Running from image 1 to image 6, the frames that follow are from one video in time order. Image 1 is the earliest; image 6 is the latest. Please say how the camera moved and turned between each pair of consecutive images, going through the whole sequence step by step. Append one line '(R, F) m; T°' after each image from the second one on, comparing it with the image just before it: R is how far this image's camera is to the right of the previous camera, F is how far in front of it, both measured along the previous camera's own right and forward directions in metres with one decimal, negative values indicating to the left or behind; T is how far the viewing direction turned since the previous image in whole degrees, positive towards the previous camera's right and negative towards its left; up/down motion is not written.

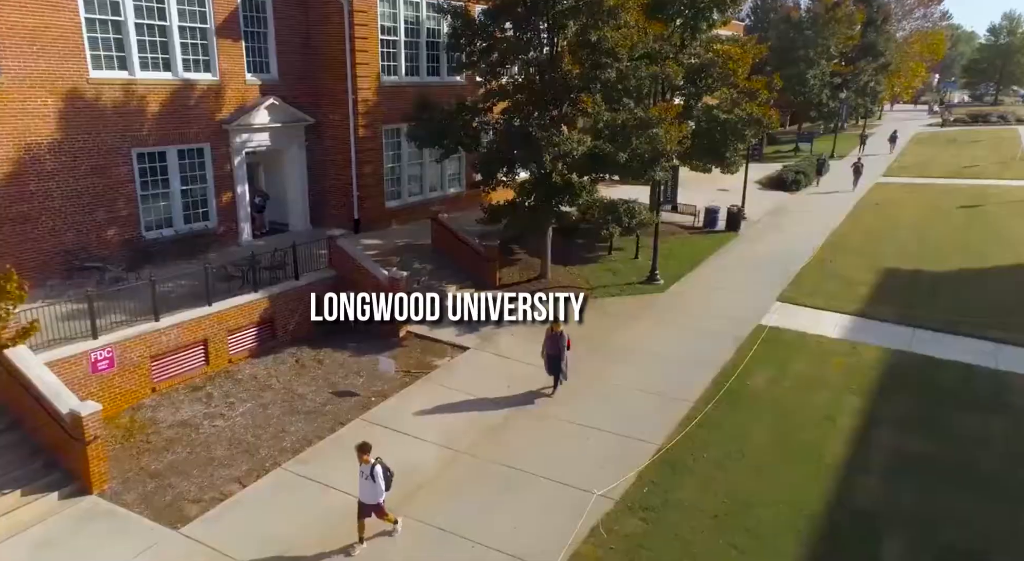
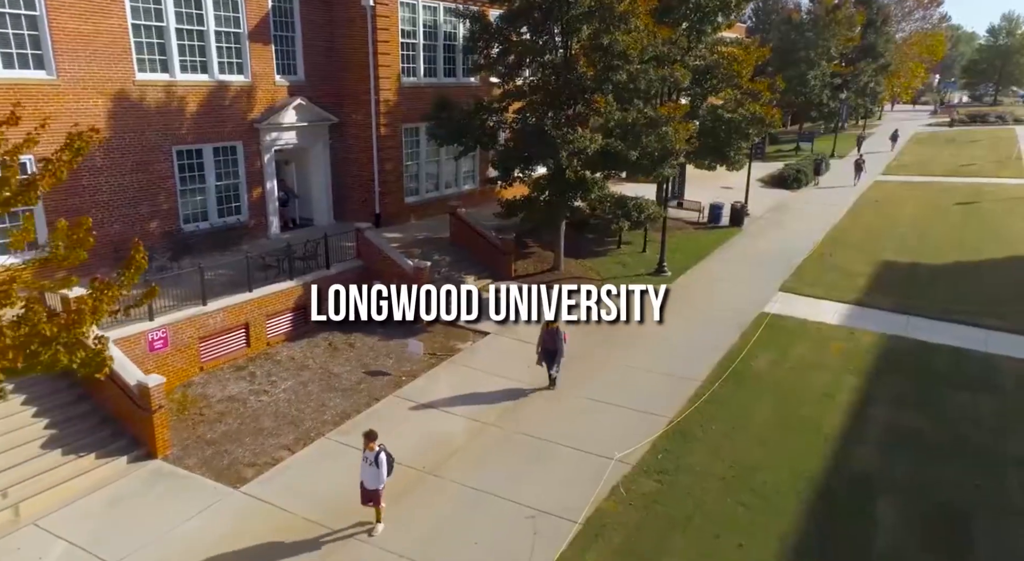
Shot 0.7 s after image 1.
(-0.4, -1.0) m; 0°
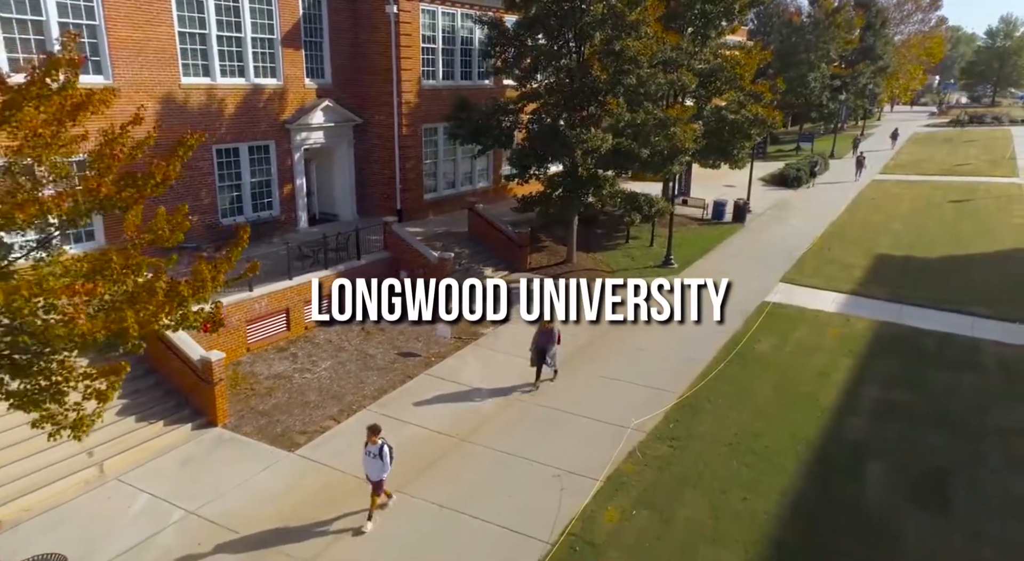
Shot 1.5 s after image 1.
(-0.4, -1.1) m; 0°
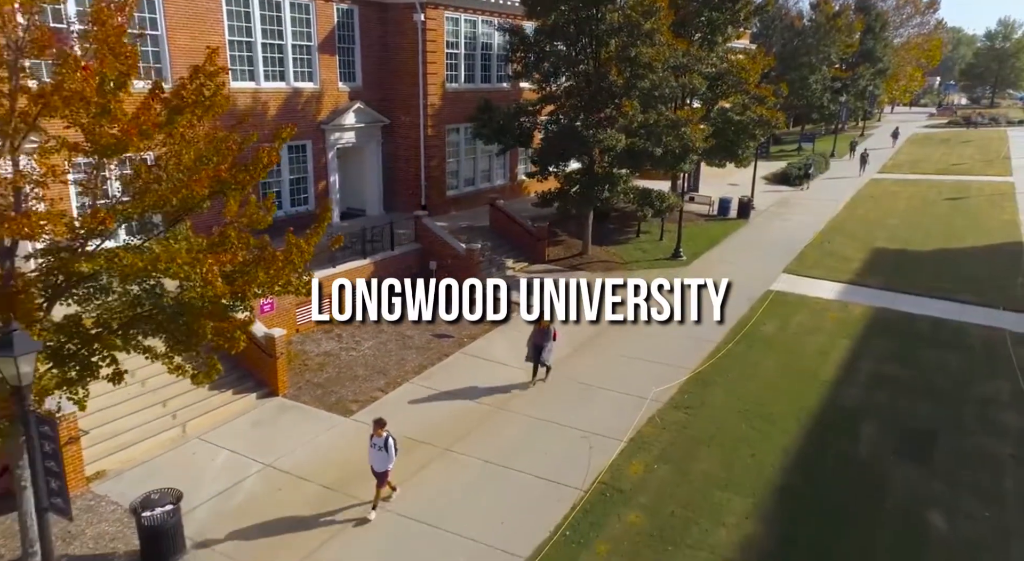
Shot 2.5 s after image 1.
(-0.5, -1.4) m; 0°
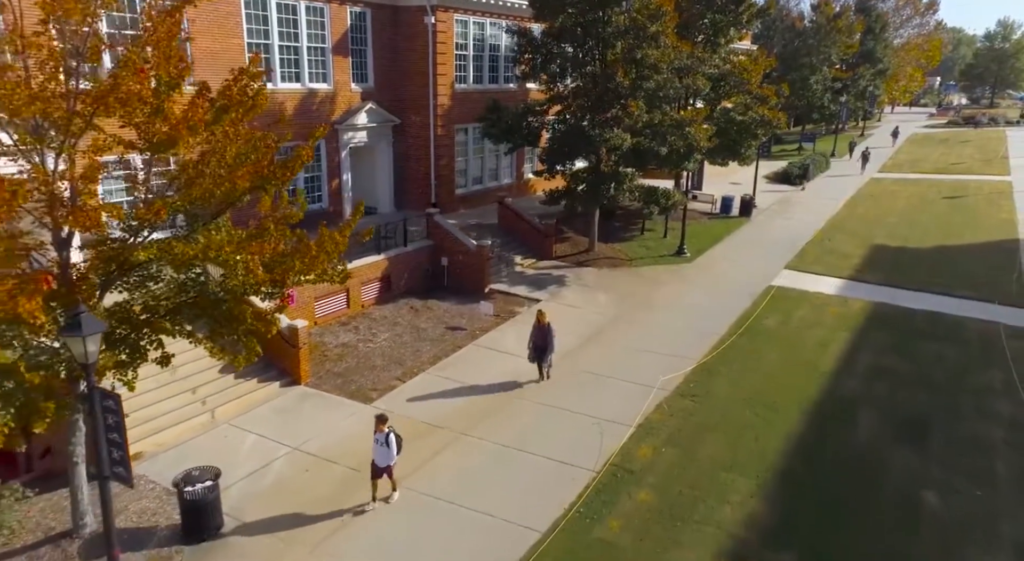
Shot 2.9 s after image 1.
(-0.2, -0.6) m; 0°
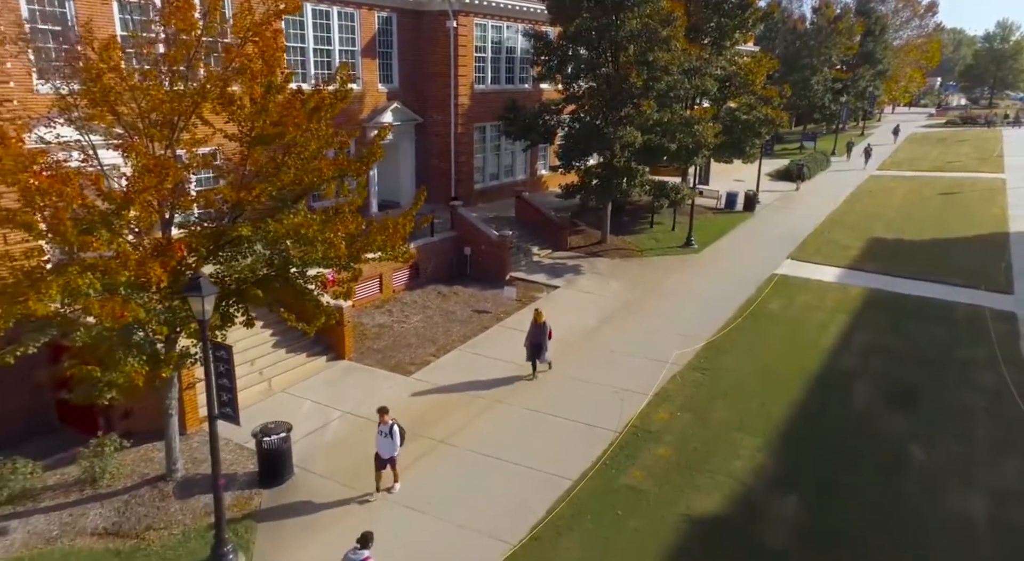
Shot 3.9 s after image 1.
(-0.5, -1.3) m; 0°
